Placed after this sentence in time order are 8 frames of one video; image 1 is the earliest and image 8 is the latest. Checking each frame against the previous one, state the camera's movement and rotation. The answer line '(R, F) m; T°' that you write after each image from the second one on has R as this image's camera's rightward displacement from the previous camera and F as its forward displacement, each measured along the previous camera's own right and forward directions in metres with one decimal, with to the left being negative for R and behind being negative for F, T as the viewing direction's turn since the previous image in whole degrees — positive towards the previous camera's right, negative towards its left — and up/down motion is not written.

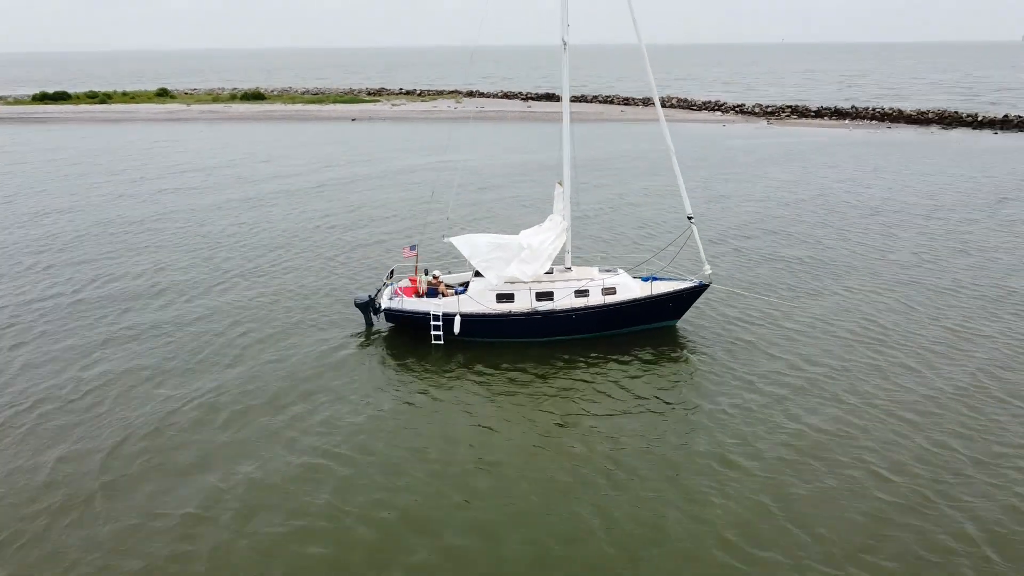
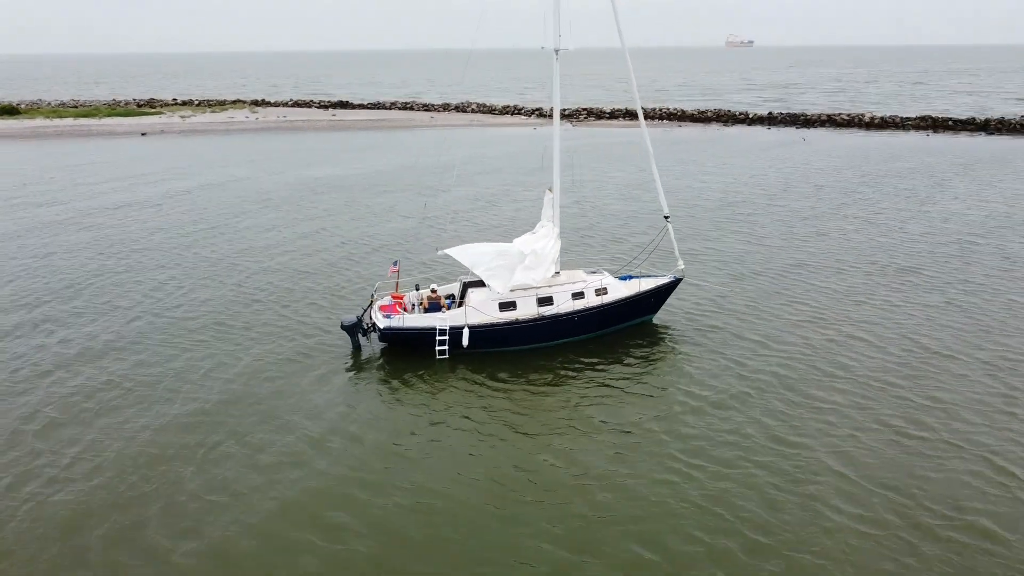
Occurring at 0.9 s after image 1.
(-6.1, +1.3) m; +15°
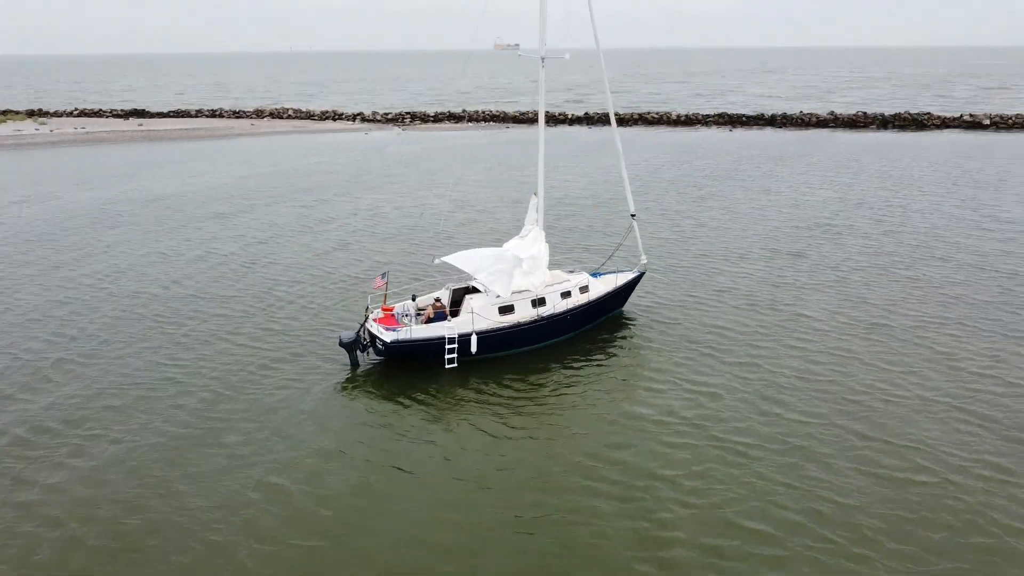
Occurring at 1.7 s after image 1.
(-5.2, +1.1) m; +14°
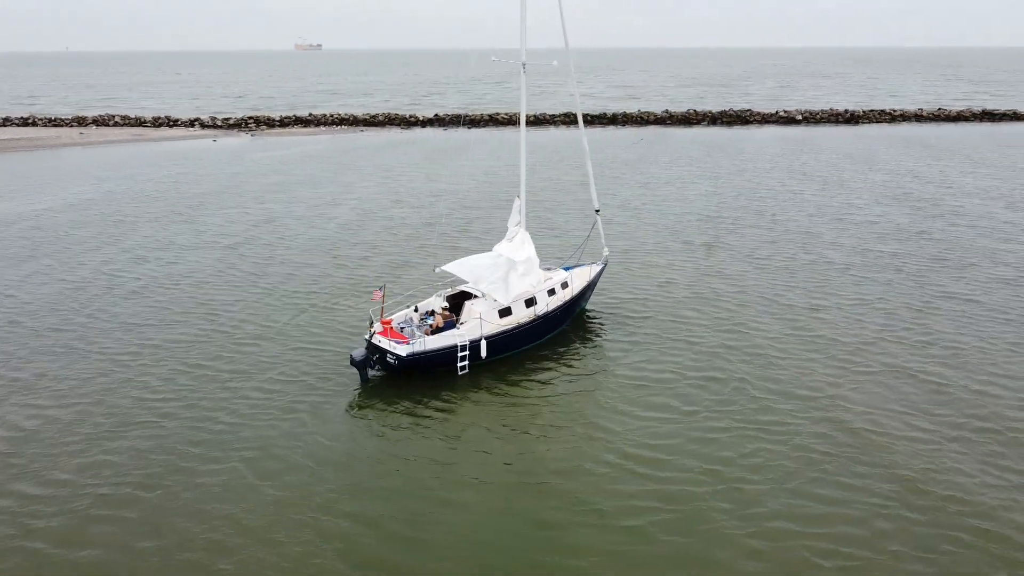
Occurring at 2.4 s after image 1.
(-4.4, +0.9) m; +12°
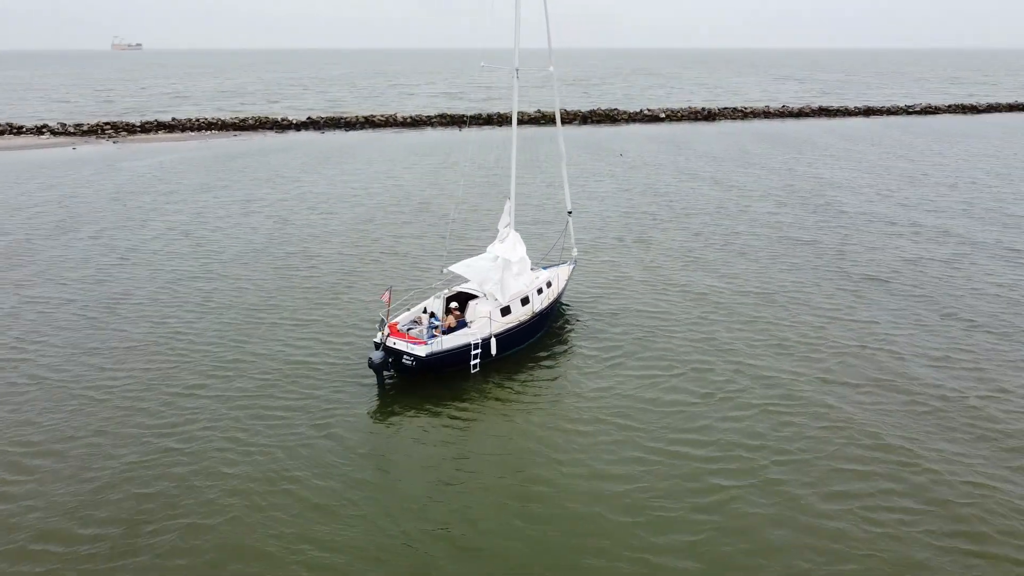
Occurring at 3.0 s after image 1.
(-3.8, +0.6) m; +10°
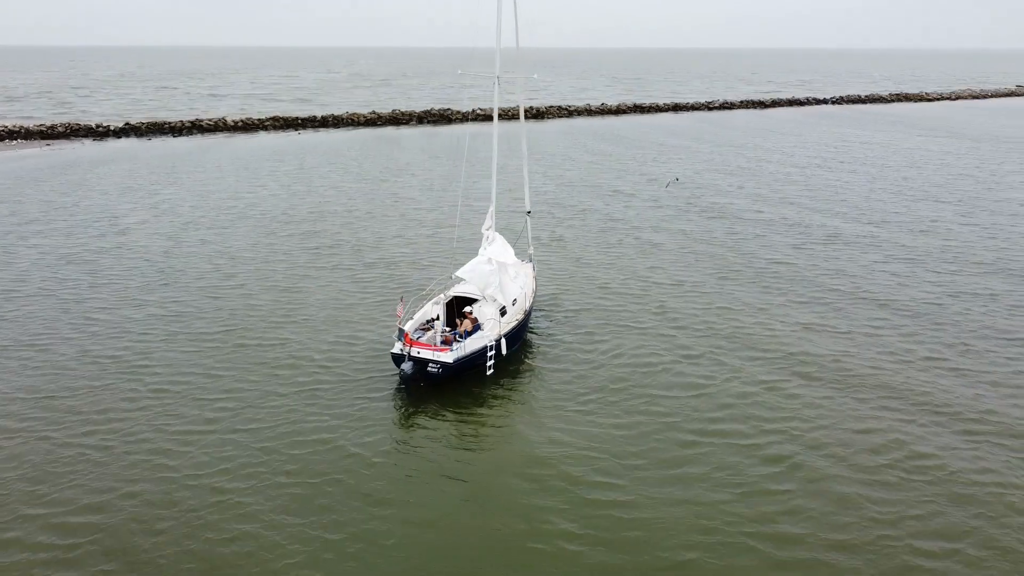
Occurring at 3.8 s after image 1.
(-5.2, +0.8) m; +13°
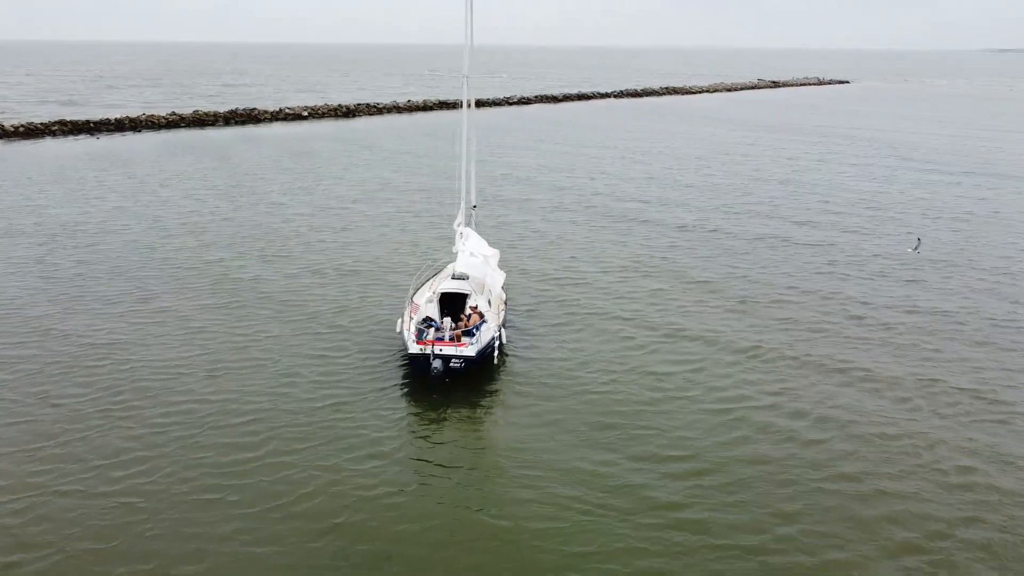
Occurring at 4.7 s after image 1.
(-6.3, +0.8) m; +15°
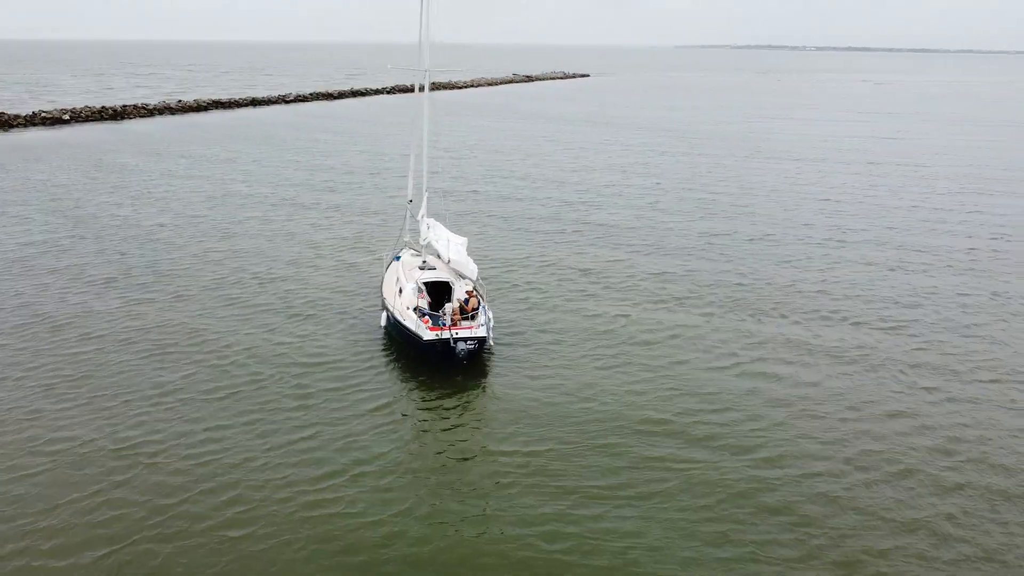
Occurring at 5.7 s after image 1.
(-7.3, +0.9) m; +16°
